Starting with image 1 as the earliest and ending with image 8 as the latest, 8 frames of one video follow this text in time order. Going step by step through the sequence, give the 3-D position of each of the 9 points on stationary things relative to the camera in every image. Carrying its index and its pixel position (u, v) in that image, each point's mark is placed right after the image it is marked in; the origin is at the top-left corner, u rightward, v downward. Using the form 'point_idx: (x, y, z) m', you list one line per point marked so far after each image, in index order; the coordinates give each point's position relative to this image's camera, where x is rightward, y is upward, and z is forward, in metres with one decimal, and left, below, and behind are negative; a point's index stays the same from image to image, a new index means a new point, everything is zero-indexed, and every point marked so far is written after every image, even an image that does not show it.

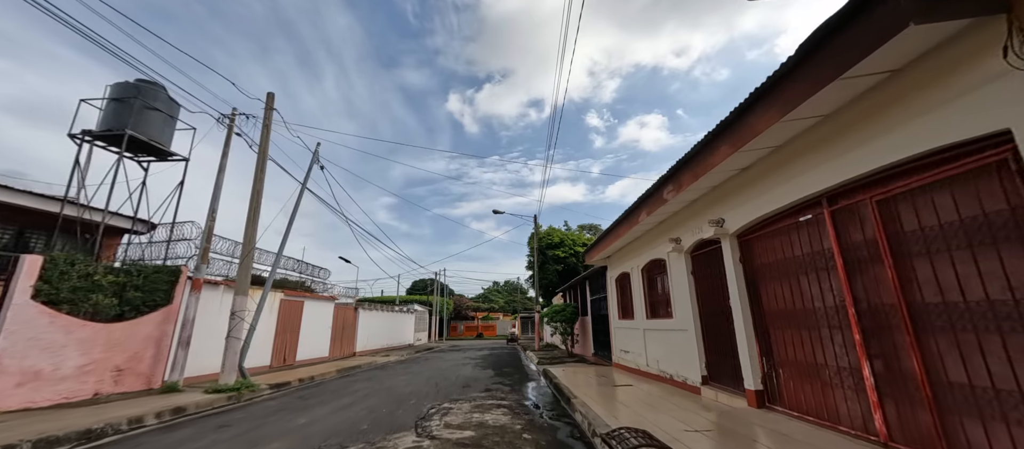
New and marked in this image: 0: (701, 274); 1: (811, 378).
0: (+3.4, -0.9, +6.0) m
1: (+3.5, -1.8, +3.9) m
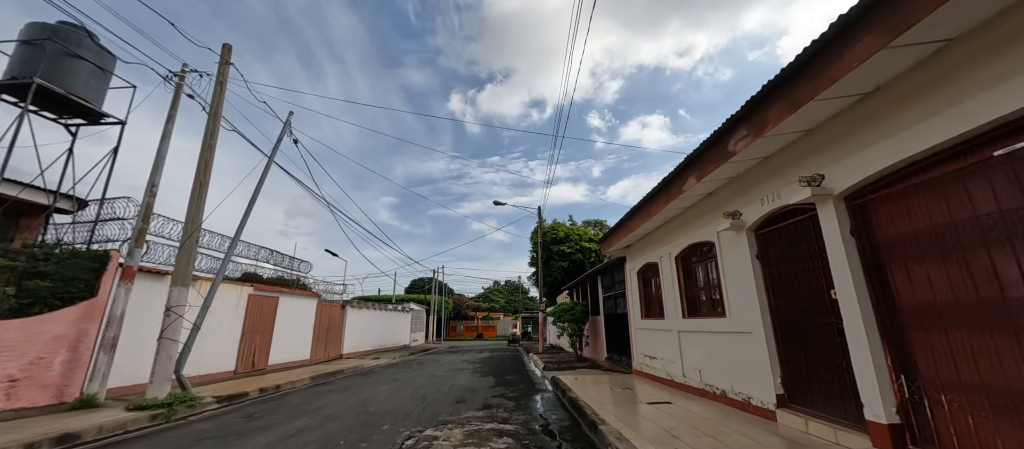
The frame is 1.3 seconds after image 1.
0: (+3.5, -0.4, +4.5) m
1: (+3.5, -1.3, +2.4) m
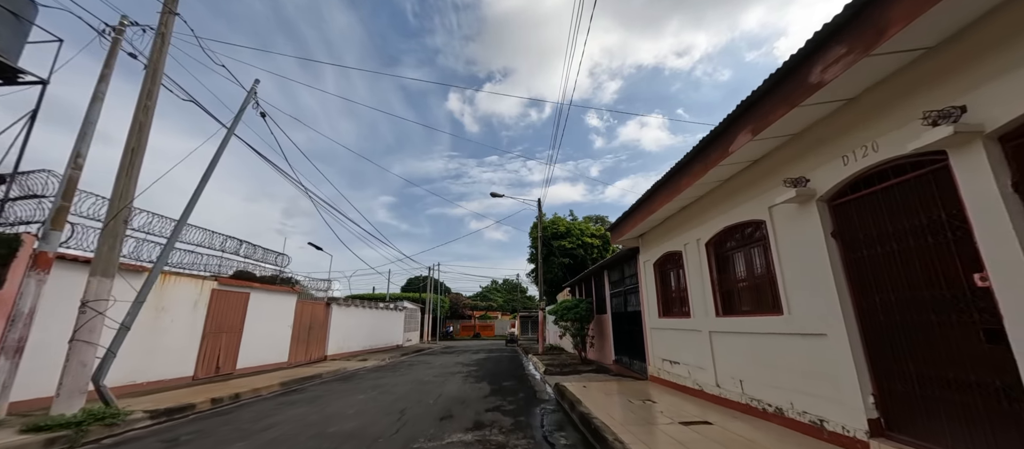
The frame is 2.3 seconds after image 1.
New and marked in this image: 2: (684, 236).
0: (+3.4, -0.1, +3.3) m
1: (+3.5, -1.0, +1.2) m
2: (+3.3, -0.2, +6.5) m
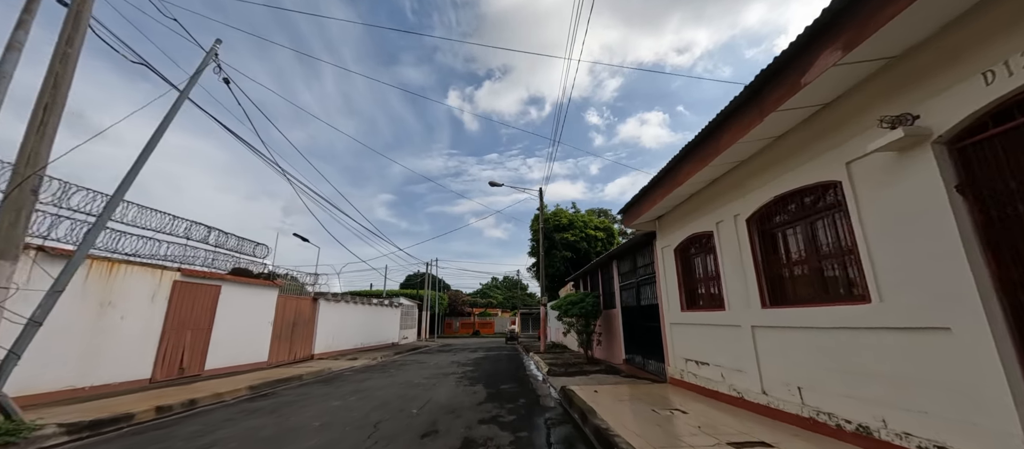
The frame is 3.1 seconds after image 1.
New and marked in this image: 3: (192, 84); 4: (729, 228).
0: (+3.4, +0.3, +2.3) m
1: (+3.5, -0.6, +0.2) m
2: (+3.3, +0.2, +5.5) m
3: (-6.1, +2.7, +6.5) m
4: (+3.3, 0.0, +5.1) m
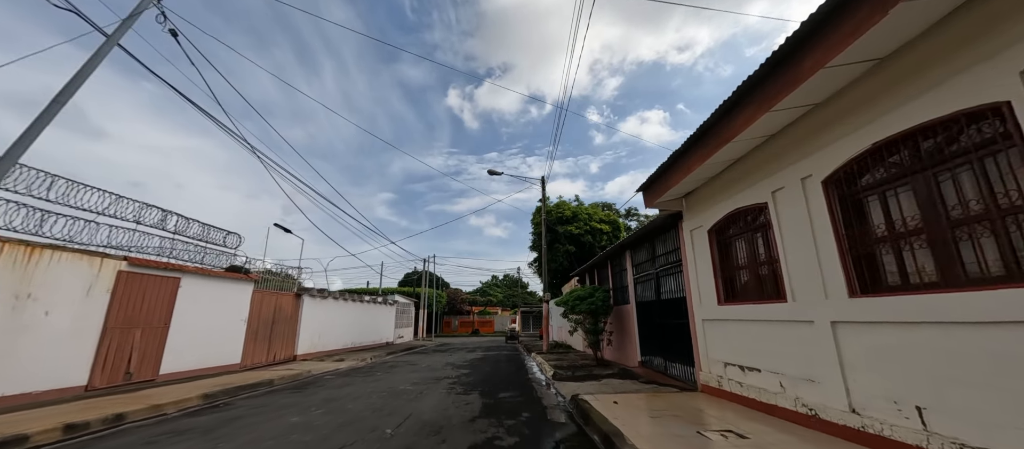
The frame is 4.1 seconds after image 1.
0: (+3.4, +0.7, +1.2) m
1: (+3.5, -0.3, -0.9) m
2: (+3.3, +0.6, +4.3) m
3: (-6.1, +3.0, +5.3) m
4: (+3.3, +0.3, +4.0) m
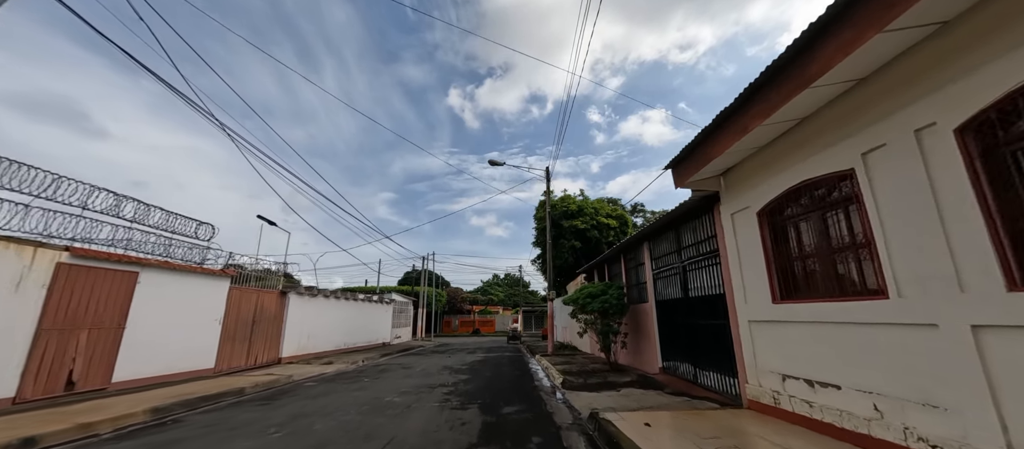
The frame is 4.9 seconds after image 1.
0: (+3.5, +0.9, +0.2) m
1: (+3.6, 0.0, -1.9) m
2: (+3.3, +0.8, +3.3) m
3: (-6.0, +3.3, +4.3) m
4: (+3.4, +0.6, +3.0) m
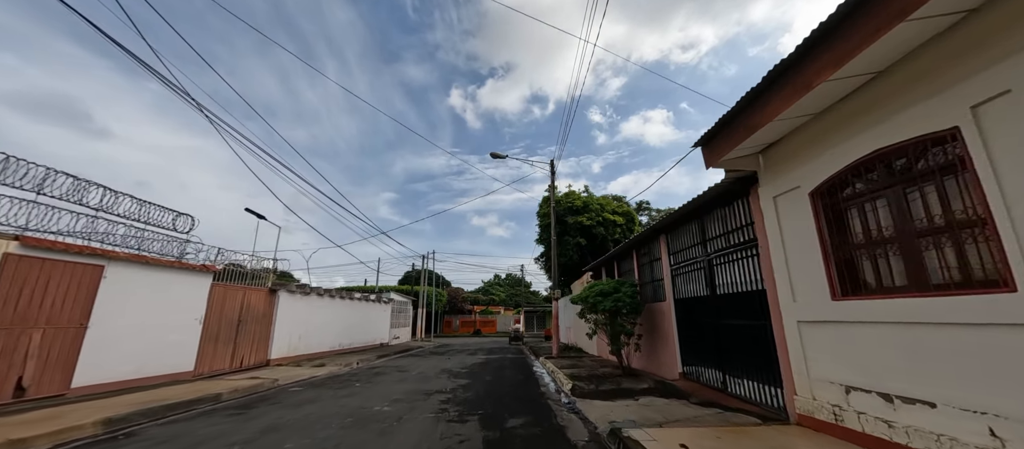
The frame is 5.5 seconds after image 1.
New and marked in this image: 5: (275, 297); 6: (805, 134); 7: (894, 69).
0: (+3.6, +1.1, -0.6) m
1: (+3.6, +0.2, -2.6) m
2: (+3.4, +1.0, +2.6) m
3: (-5.9, +3.5, +3.6) m
4: (+3.4, +0.8, +2.3) m
5: (-8.1, -2.5, +11.6) m
6: (+3.4, +1.0, +4.0) m
7: (+3.4, +1.4, +3.0) m
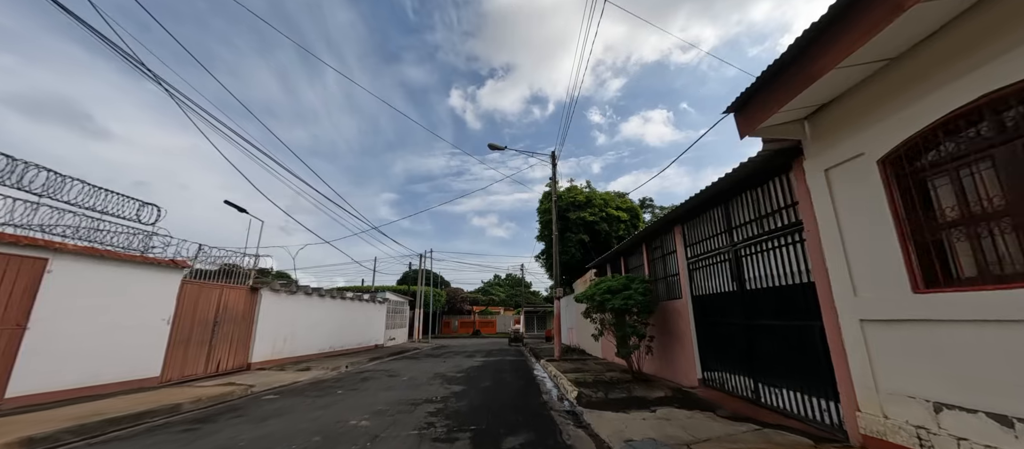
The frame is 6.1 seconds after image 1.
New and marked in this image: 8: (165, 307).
0: (+3.5, +1.3, -1.3) m
1: (+3.6, +0.4, -3.4) m
2: (+3.4, +1.3, +1.8) m
3: (-5.9, +3.7, +2.9) m
4: (+3.4, +1.0, +1.5) m
5: (-8.1, -2.3, +10.9) m
6: (+3.4, +1.2, +3.3) m
7: (+3.3, +1.6, +2.3) m
8: (-7.9, -1.9, +7.8) m
